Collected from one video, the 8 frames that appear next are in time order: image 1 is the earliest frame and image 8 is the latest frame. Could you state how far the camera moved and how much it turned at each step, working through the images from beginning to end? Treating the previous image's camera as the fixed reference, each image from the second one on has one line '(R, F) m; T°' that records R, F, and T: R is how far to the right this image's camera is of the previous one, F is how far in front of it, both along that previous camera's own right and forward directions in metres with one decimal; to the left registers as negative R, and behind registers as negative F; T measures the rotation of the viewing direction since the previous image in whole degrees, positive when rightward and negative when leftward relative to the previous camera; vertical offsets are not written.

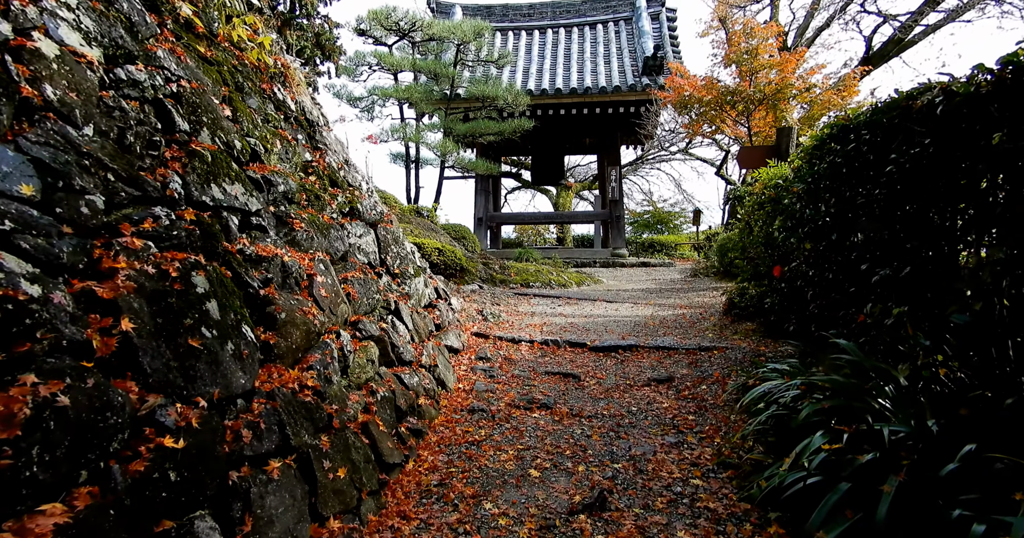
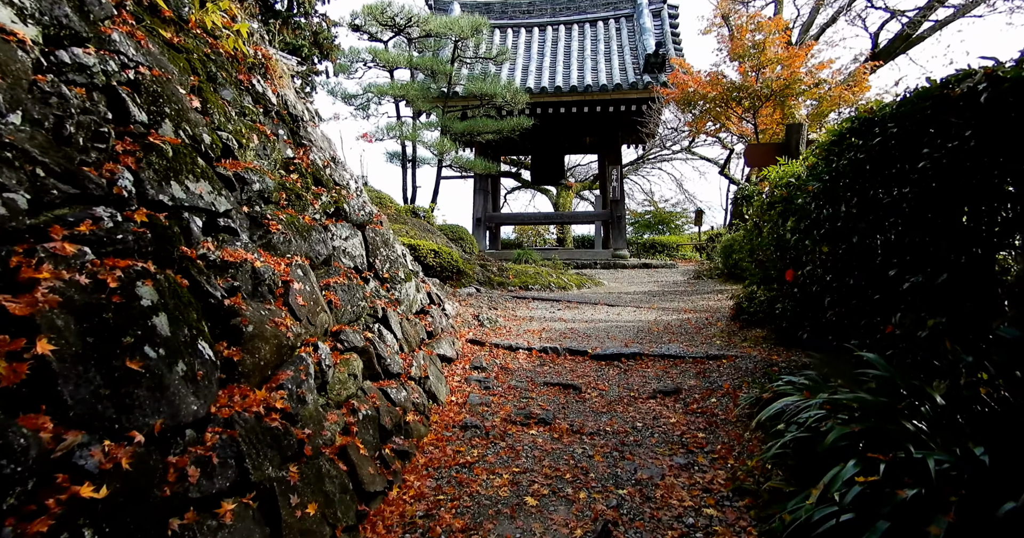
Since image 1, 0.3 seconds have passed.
(0.0, +0.2) m; 0°
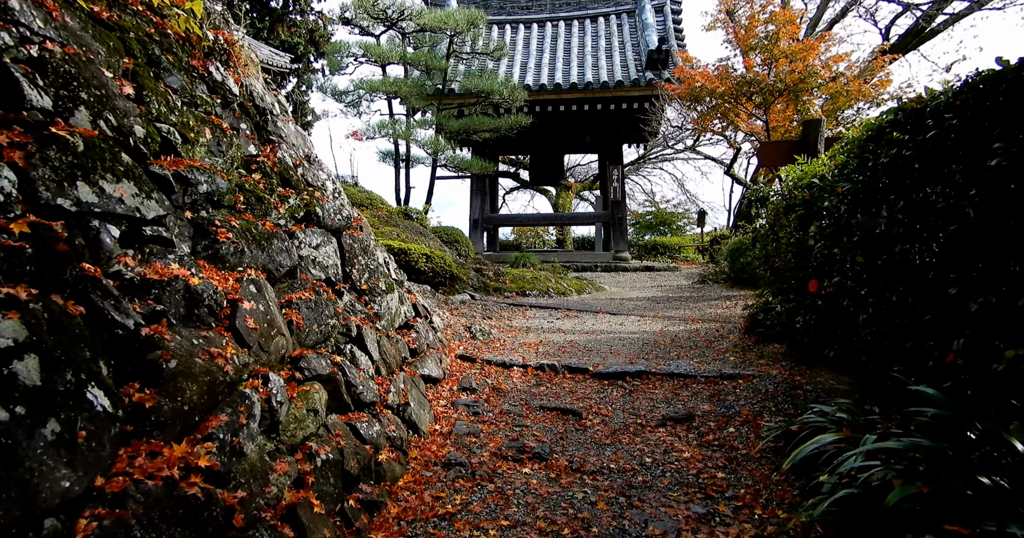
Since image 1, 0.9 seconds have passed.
(0.0, +0.4) m; 0°
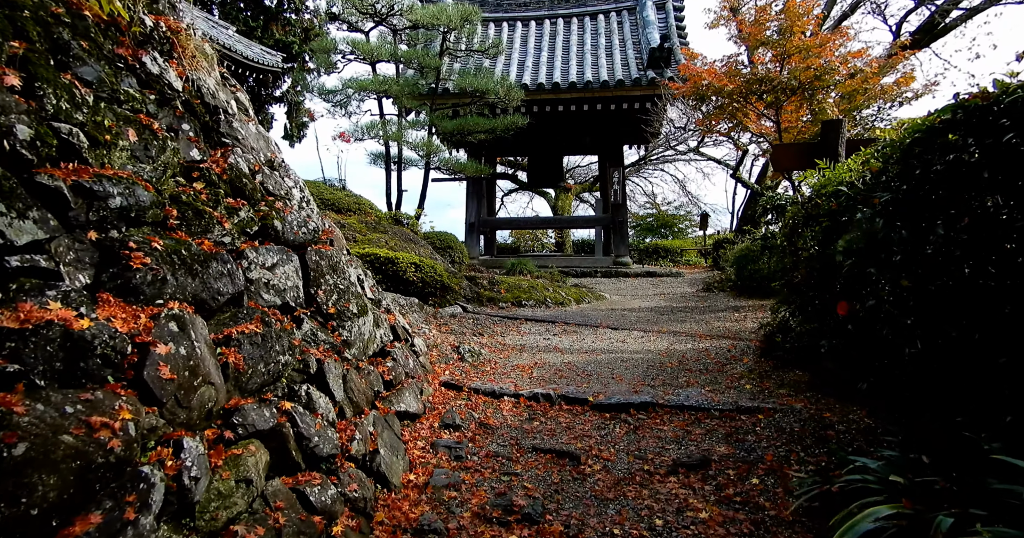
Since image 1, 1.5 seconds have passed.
(+0.1, +0.4) m; 0°
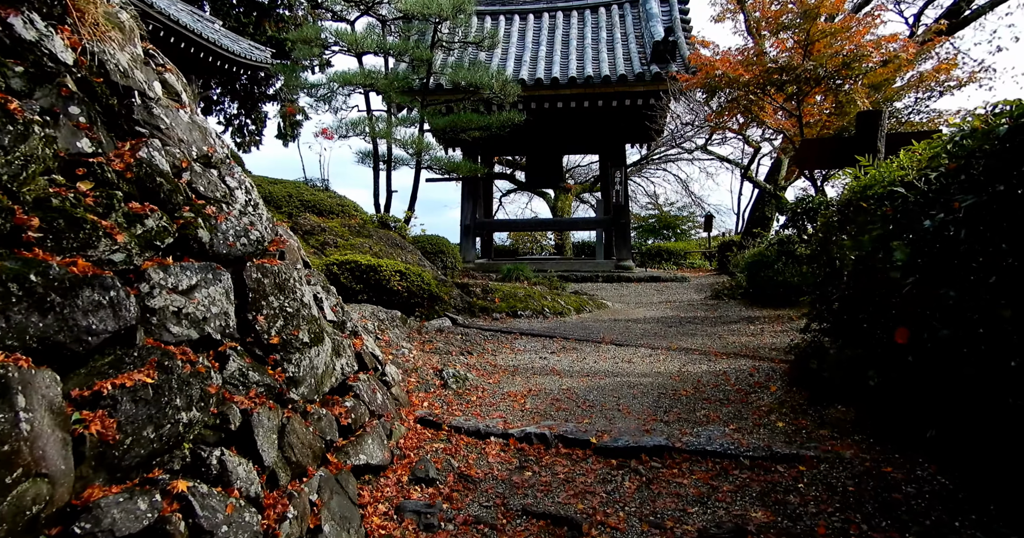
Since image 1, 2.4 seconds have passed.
(+0.1, +0.6) m; 0°
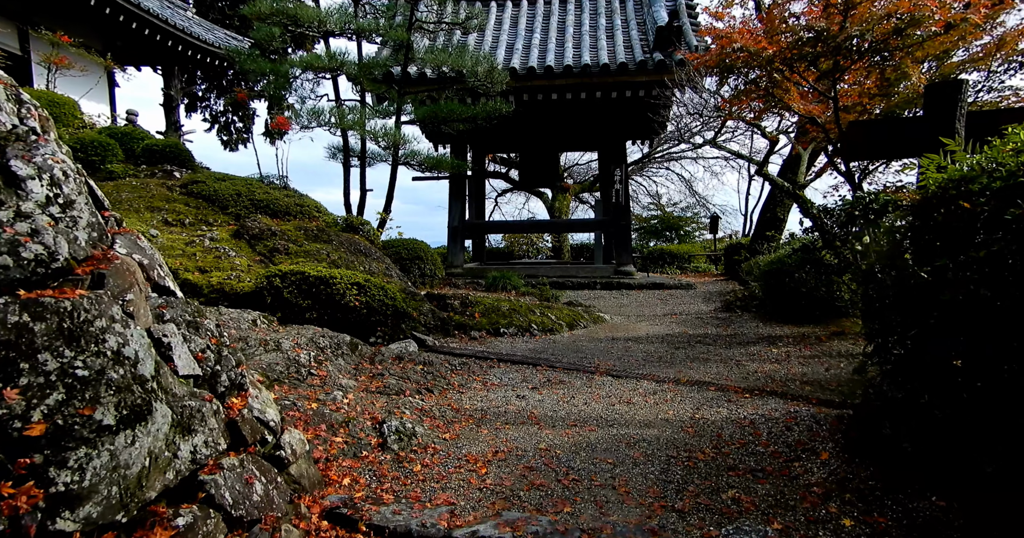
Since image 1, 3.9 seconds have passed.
(+0.2, +1.0) m; 0°
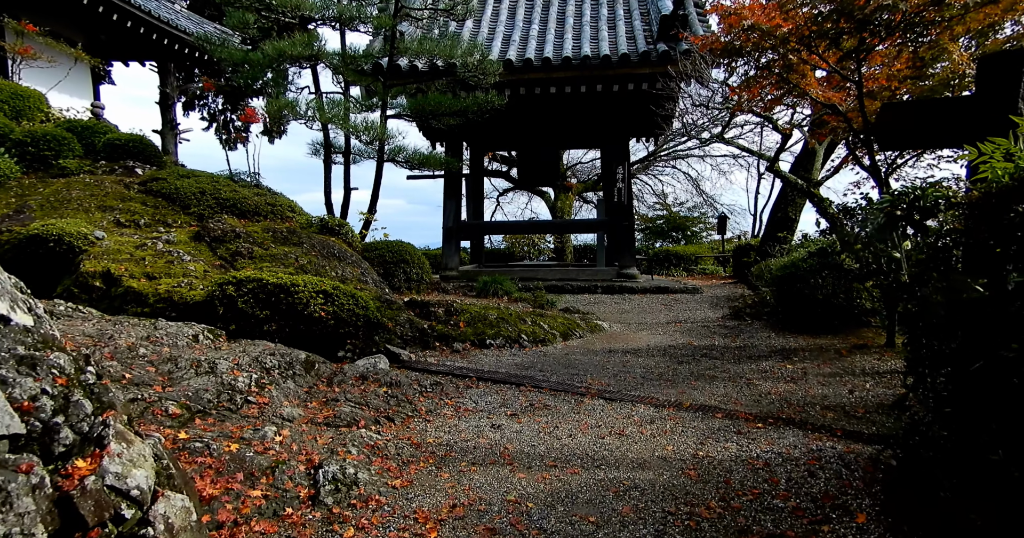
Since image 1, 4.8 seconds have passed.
(+0.2, +0.6) m; -1°
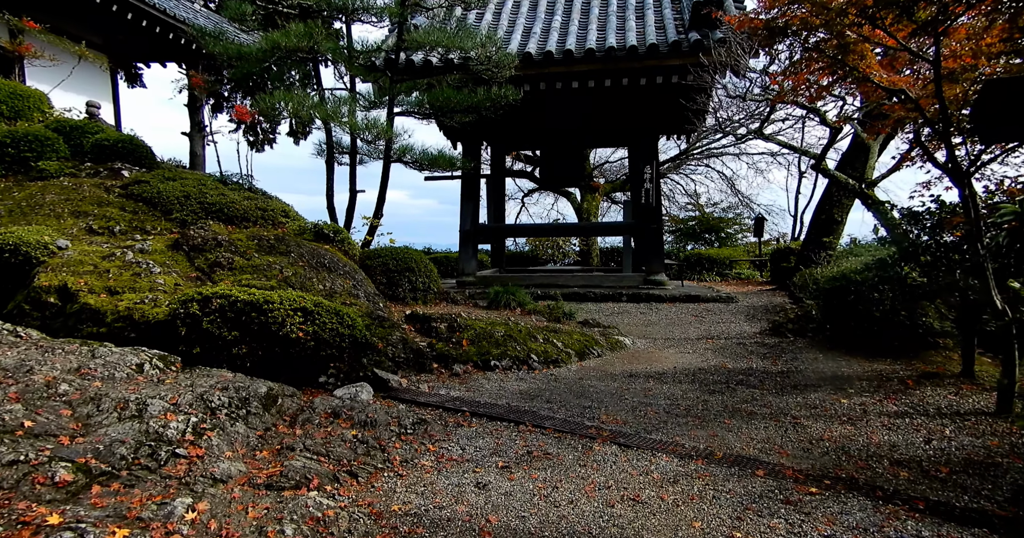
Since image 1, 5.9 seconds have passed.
(+0.2, +0.7) m; -3°
